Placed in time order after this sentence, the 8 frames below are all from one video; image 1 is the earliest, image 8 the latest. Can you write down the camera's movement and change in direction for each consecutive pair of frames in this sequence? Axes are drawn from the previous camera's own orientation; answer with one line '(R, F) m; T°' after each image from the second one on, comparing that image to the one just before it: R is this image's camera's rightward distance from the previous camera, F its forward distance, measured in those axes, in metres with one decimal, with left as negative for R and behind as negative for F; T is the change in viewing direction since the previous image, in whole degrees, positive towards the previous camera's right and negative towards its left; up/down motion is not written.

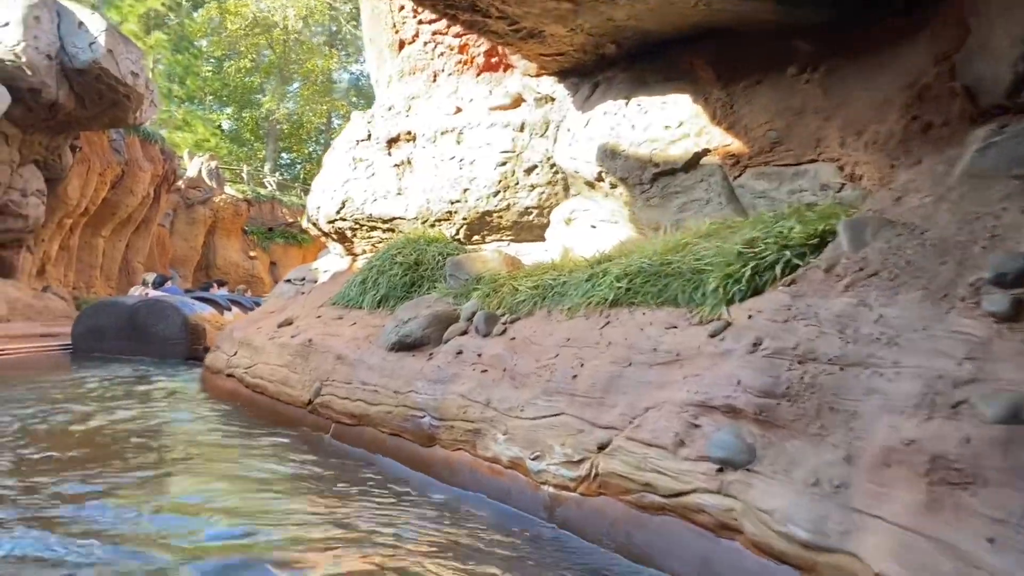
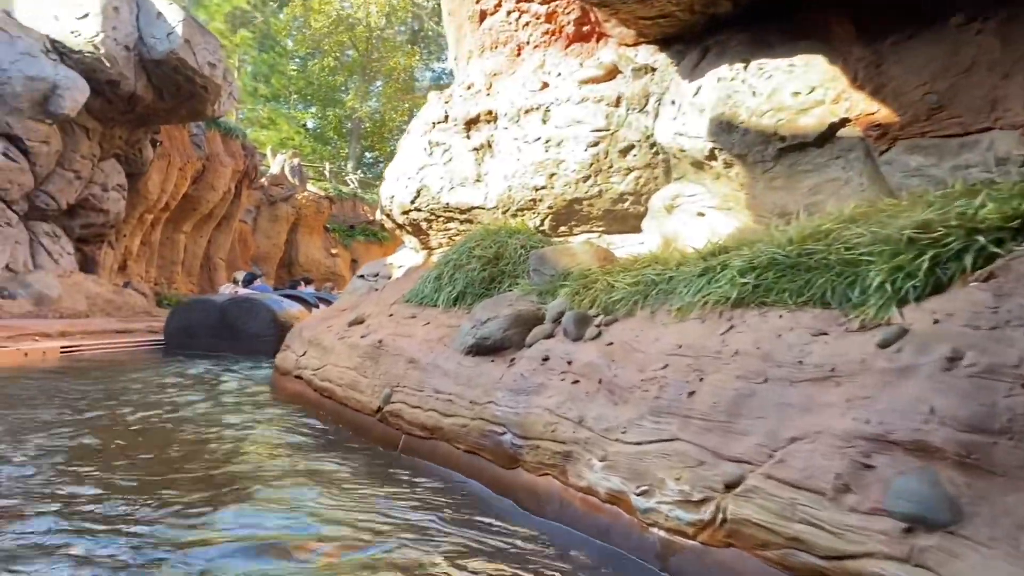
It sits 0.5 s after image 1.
(-0.1, +0.8) m; -5°
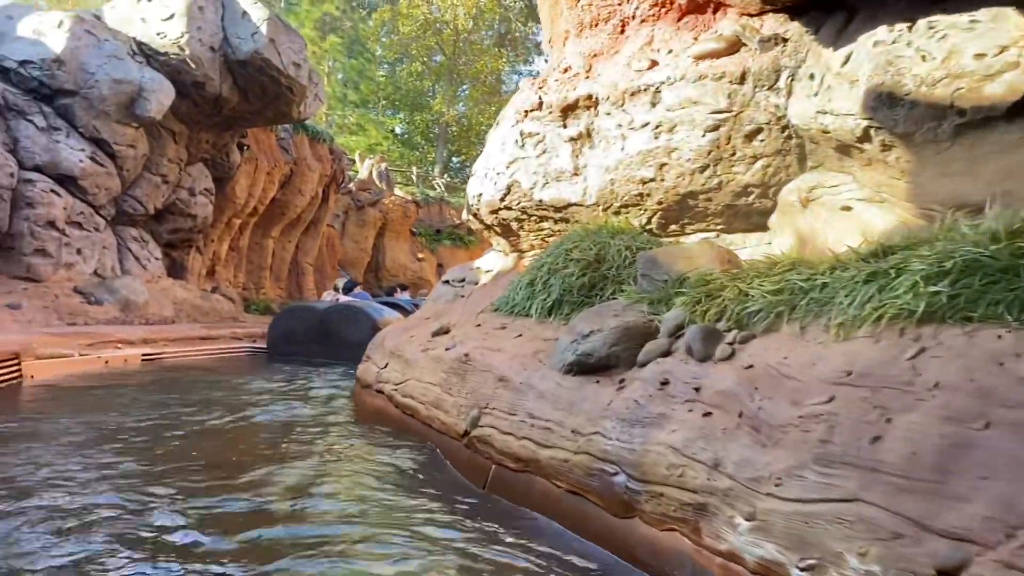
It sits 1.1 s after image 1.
(-0.1, +0.7) m; -6°
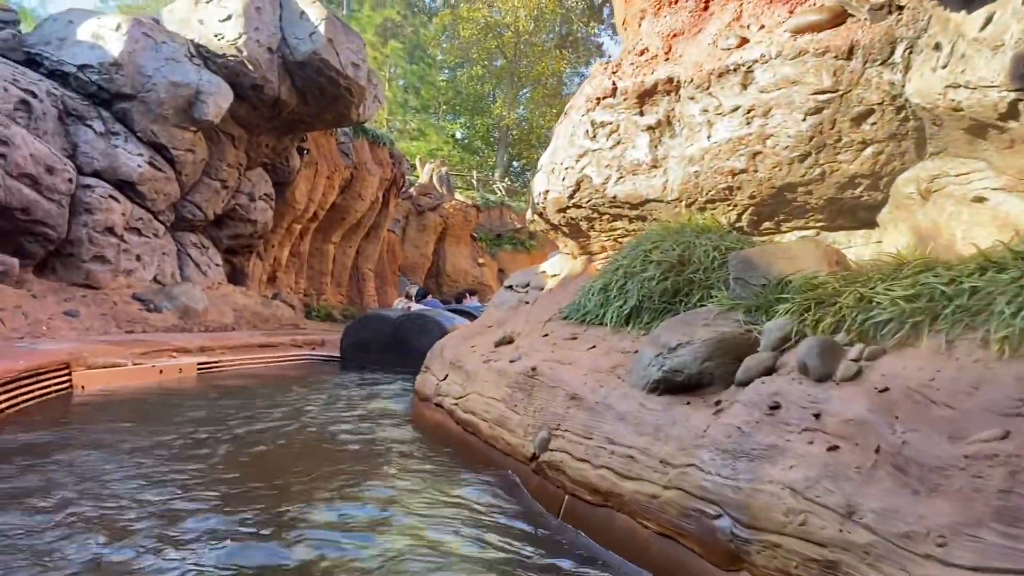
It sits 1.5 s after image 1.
(-0.1, +0.5) m; -4°
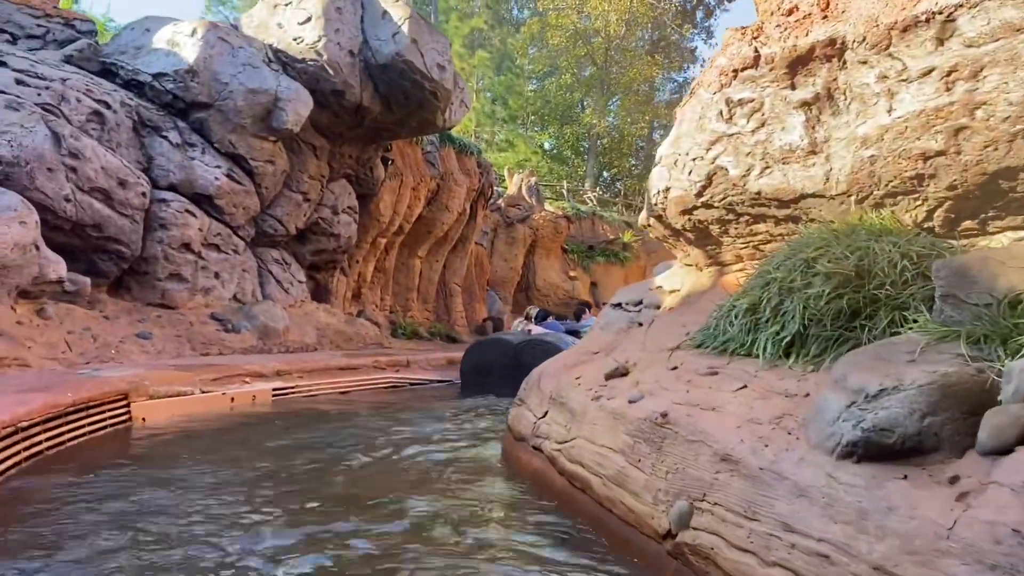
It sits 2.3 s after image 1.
(-0.1, +1.0) m; -6°
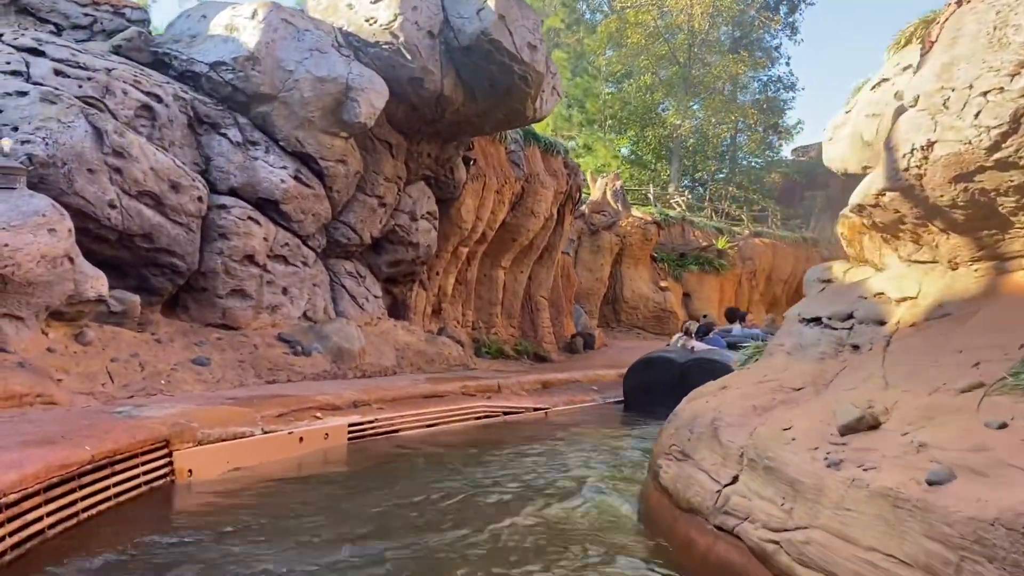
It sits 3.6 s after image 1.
(-0.4, +1.5) m; -5°
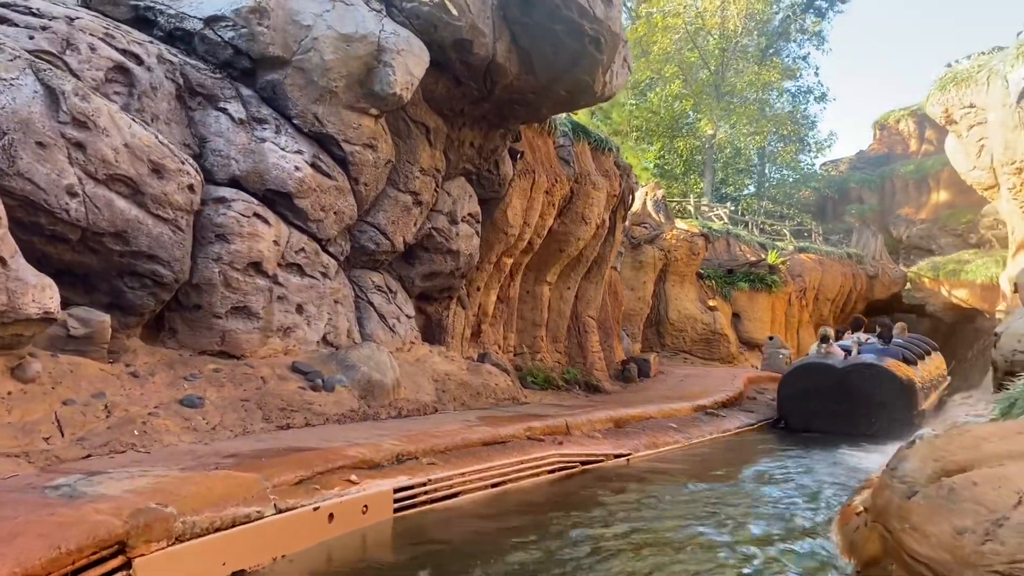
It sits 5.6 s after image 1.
(-0.6, +1.9) m; 0°
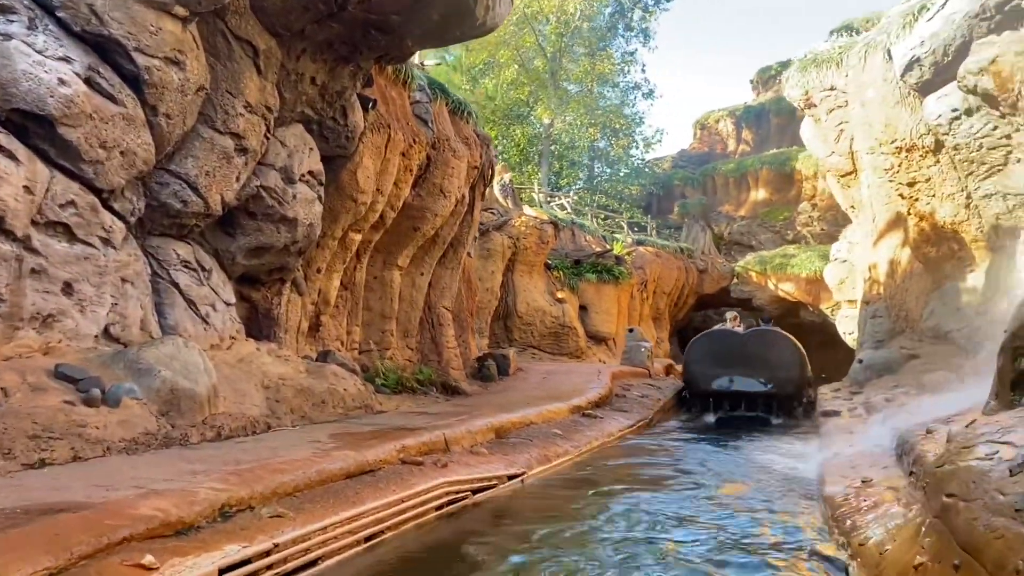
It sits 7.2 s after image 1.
(-0.3, +1.8) m; +12°
